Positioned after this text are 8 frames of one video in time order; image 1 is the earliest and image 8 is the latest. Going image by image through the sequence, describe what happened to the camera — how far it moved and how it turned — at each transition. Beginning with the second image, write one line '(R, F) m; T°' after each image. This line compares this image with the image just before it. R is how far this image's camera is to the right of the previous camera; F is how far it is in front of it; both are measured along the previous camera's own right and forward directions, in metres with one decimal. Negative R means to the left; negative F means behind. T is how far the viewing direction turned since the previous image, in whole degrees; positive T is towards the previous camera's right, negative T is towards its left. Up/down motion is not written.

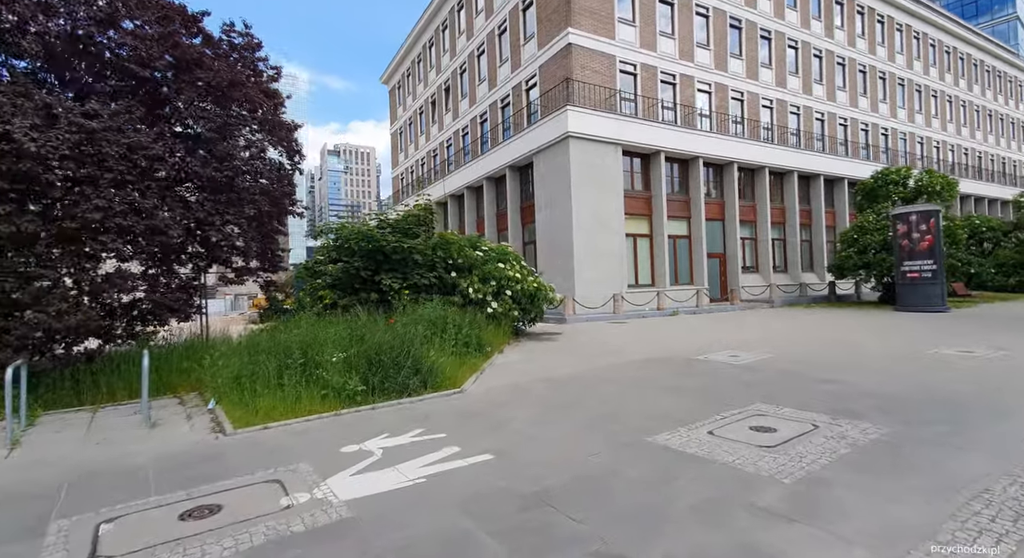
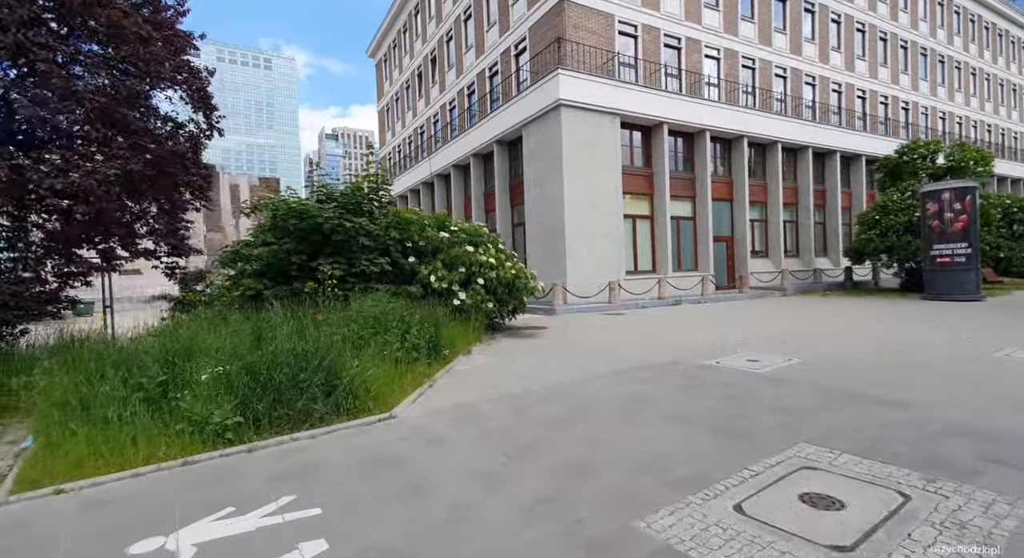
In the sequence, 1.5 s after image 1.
(+0.6, +2.0) m; 0°
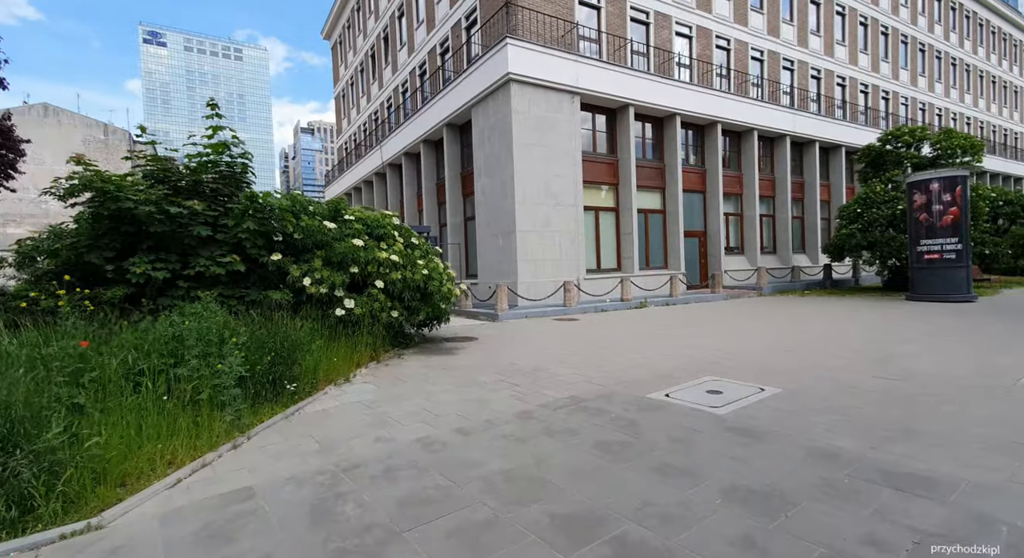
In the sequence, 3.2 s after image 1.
(+1.2, +2.2) m; +2°
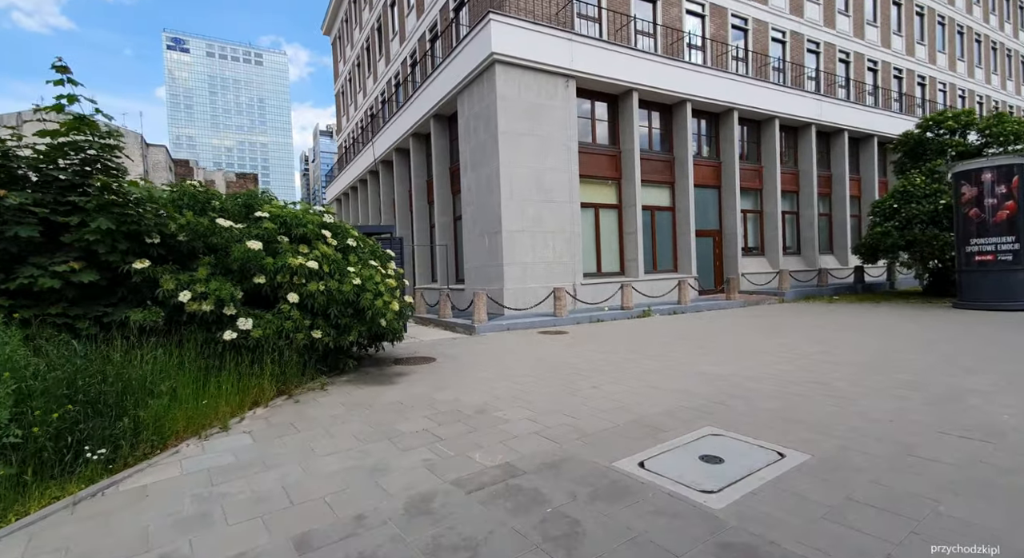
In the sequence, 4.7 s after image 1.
(+0.9, +1.8) m; -2°
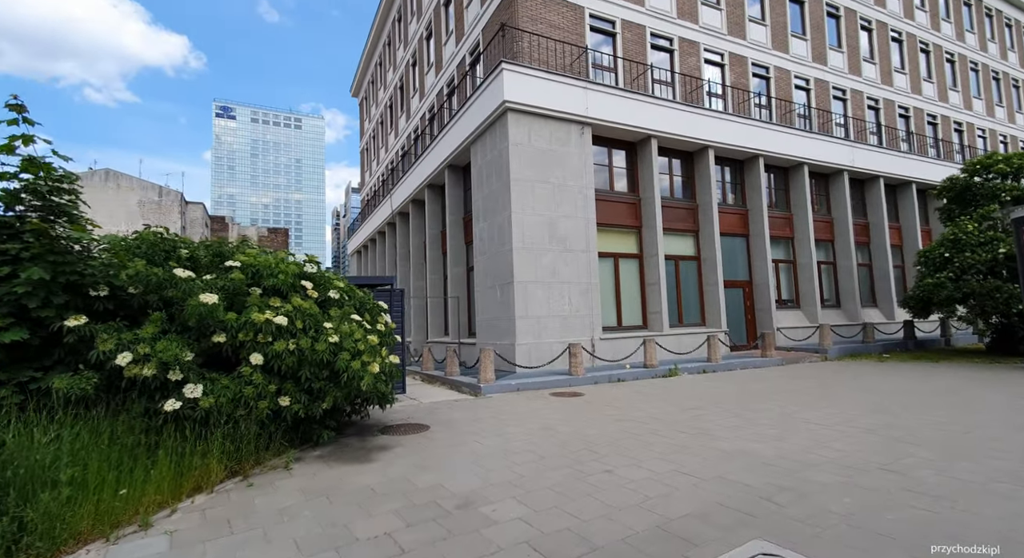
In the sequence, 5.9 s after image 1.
(+0.3, +1.0) m; -3°
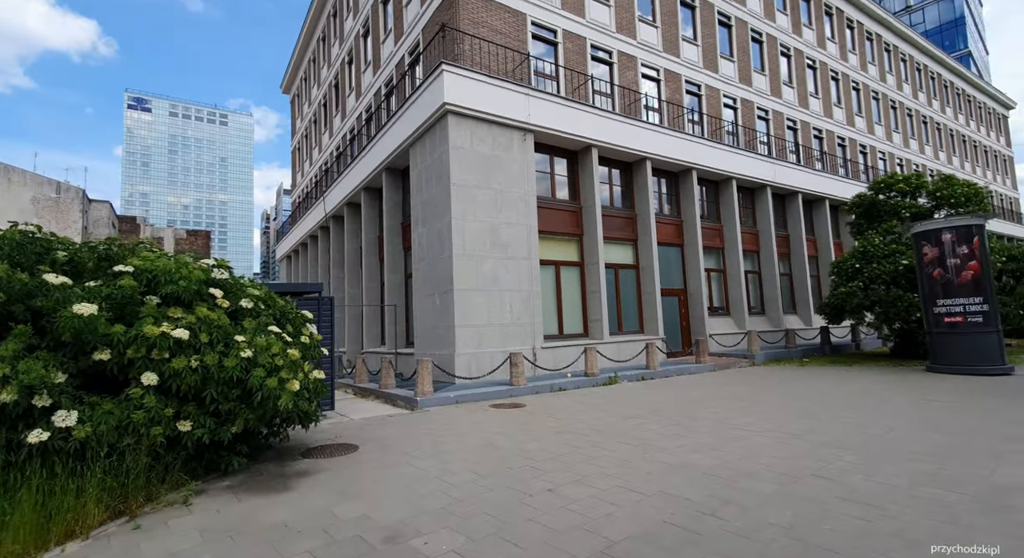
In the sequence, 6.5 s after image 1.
(0.0, +0.4) m; +7°
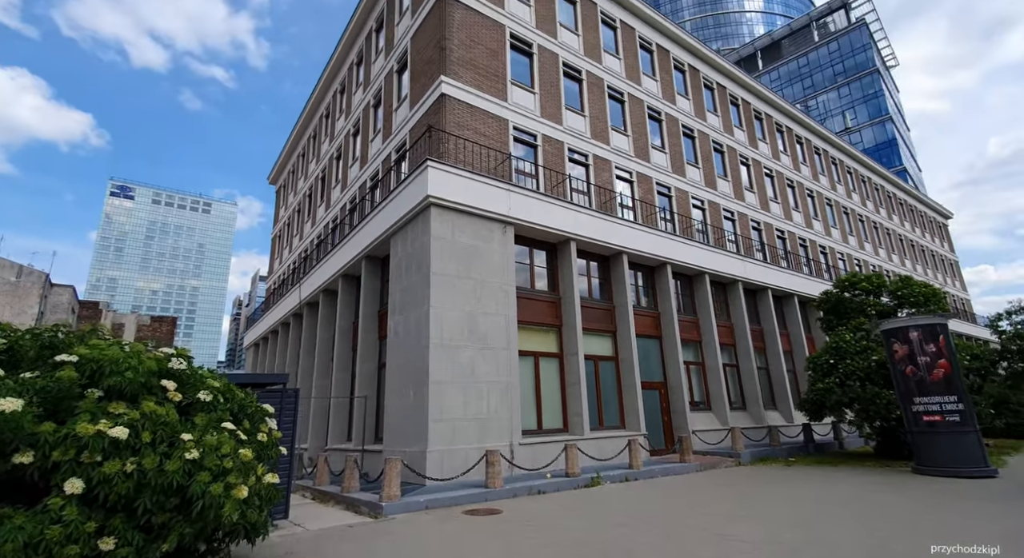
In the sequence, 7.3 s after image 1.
(0.0, +0.2) m; +3°
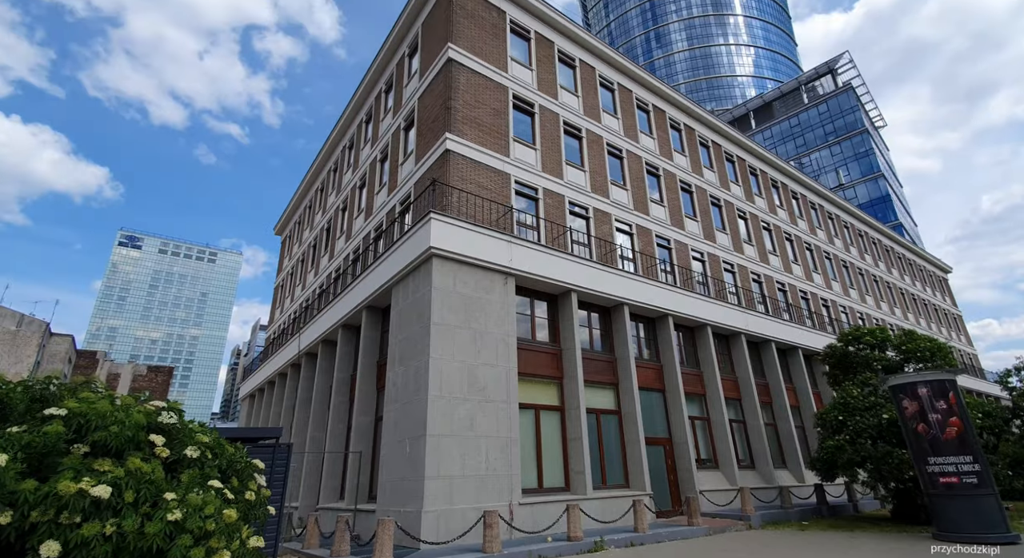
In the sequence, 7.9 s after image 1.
(0.0, 0.0) m; 0°
